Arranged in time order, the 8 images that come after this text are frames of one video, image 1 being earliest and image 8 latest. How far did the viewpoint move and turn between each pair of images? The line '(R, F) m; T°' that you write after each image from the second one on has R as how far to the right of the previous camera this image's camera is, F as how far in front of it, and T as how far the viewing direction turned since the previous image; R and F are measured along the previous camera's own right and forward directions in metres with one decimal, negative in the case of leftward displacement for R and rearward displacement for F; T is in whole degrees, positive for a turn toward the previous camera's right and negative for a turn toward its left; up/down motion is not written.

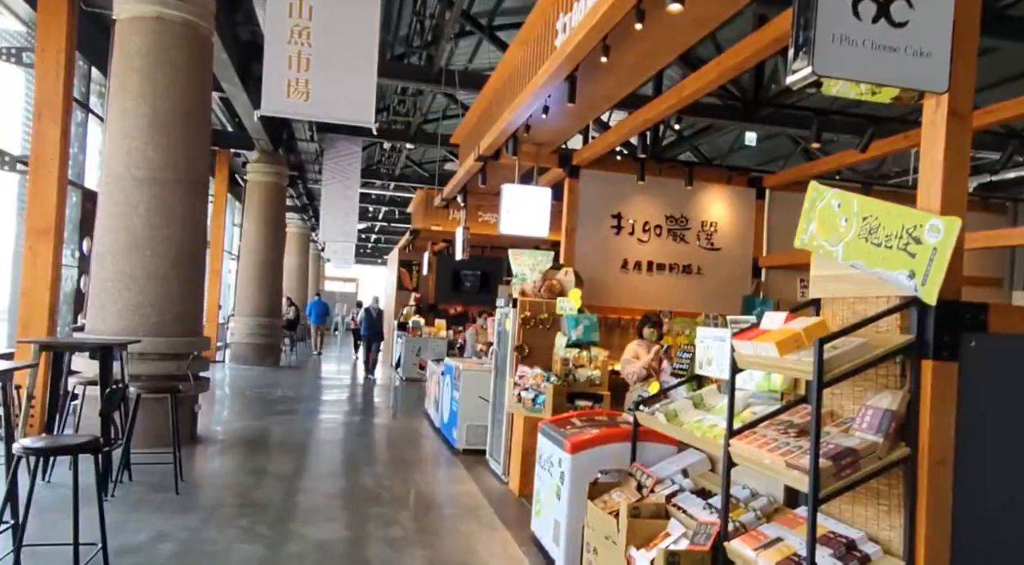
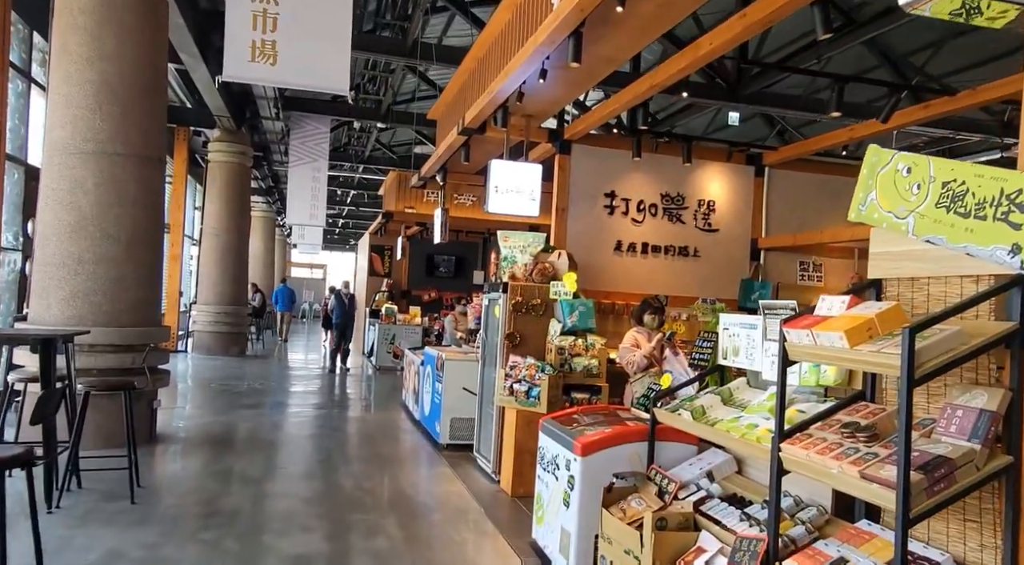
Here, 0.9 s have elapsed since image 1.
(-0.1, +0.4) m; +2°
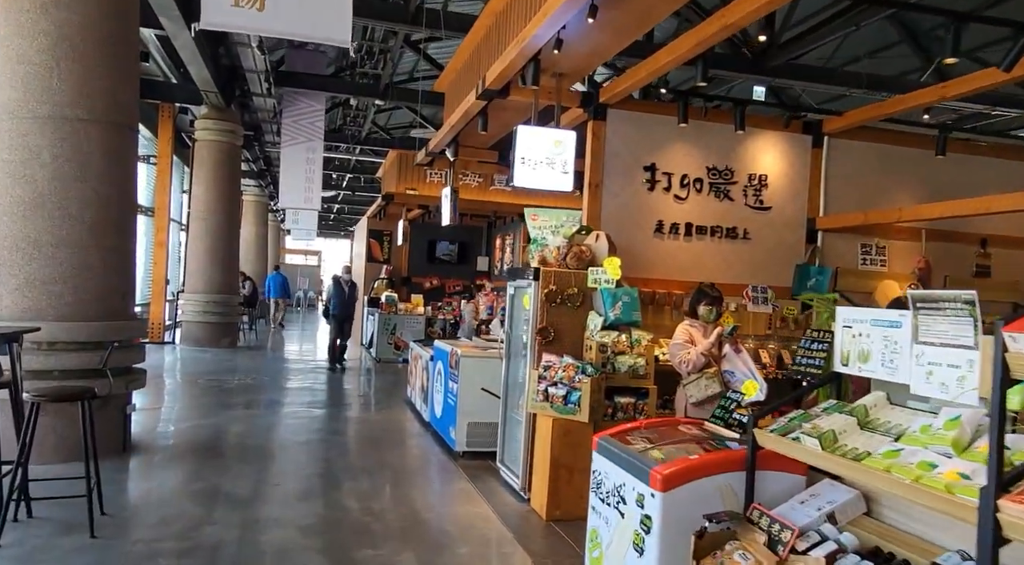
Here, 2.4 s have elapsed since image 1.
(-0.2, +0.7) m; 0°
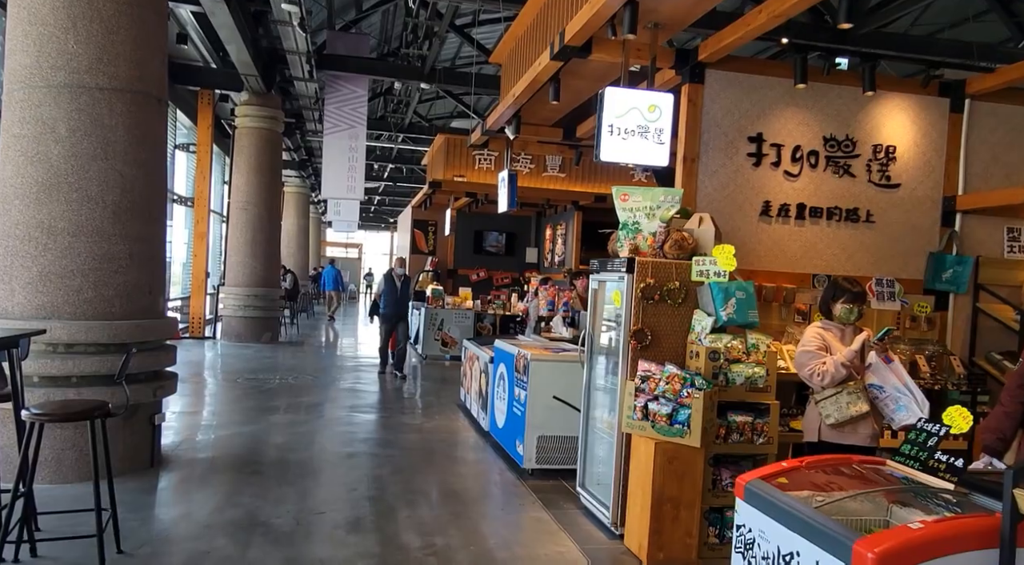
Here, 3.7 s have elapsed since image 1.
(-0.3, +0.7) m; -3°
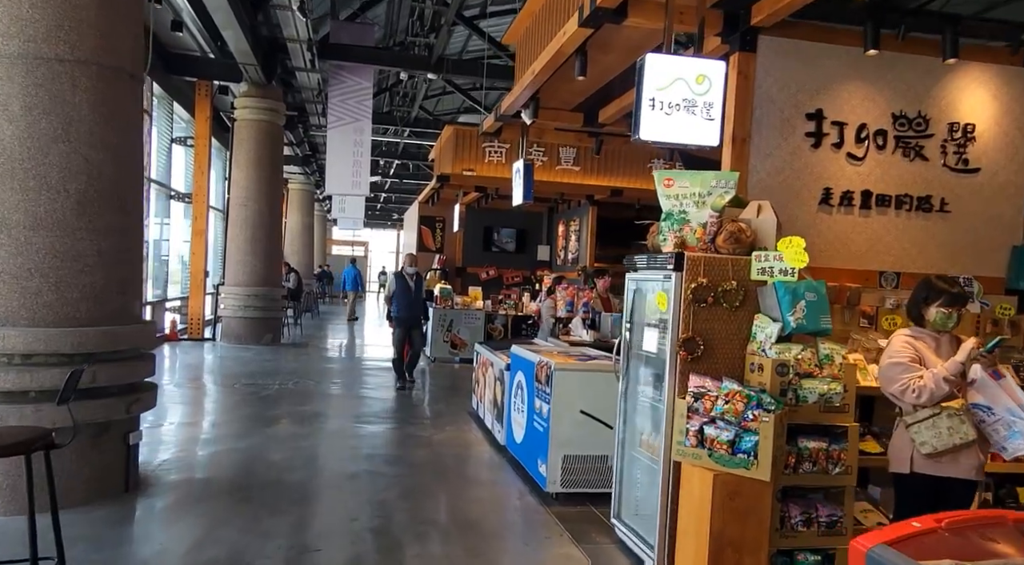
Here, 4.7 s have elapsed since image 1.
(-0.1, +0.6) m; 0°
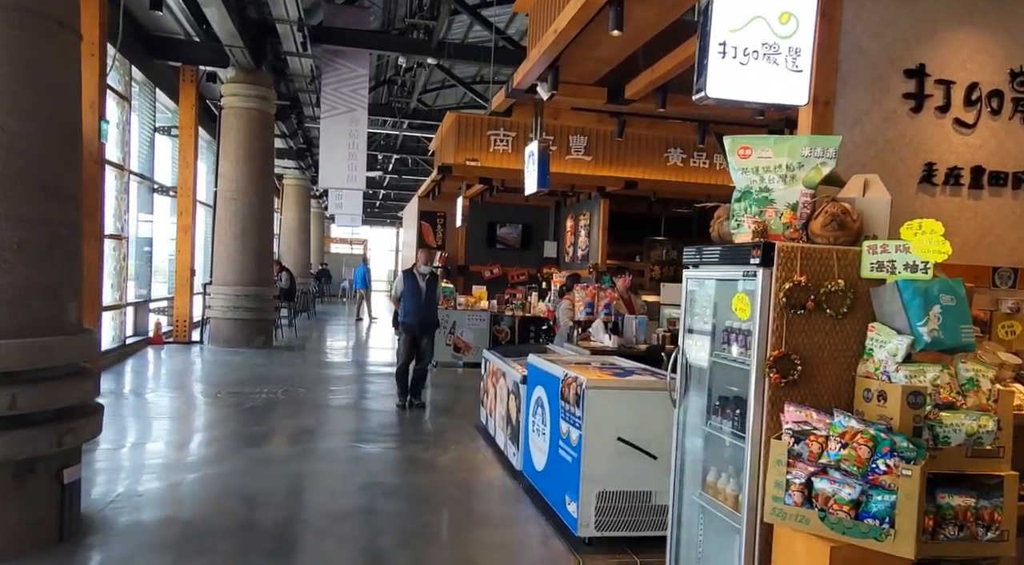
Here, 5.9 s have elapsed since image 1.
(-0.1, +0.8) m; 0°
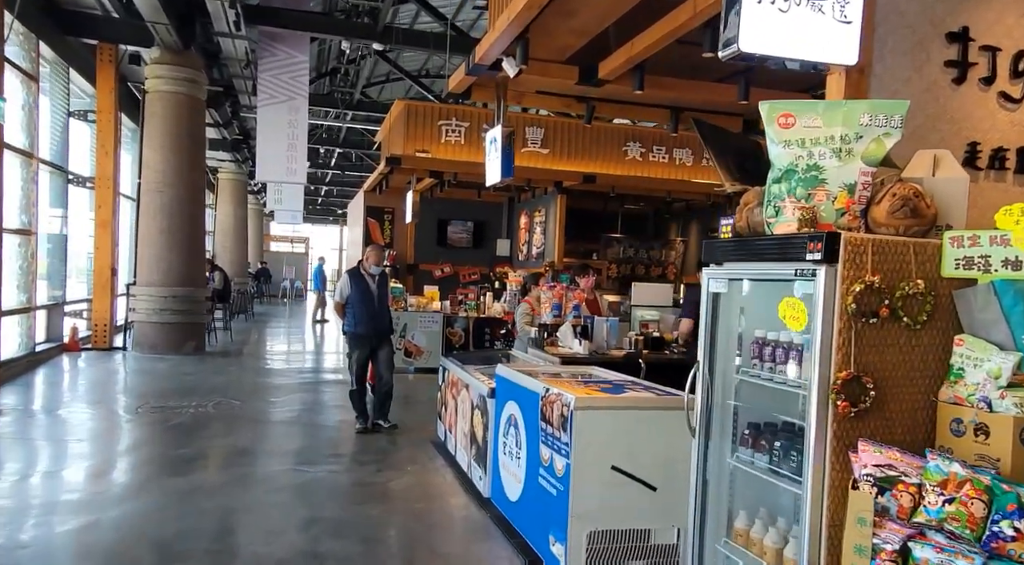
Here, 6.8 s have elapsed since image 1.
(-0.1, +0.6) m; +4°
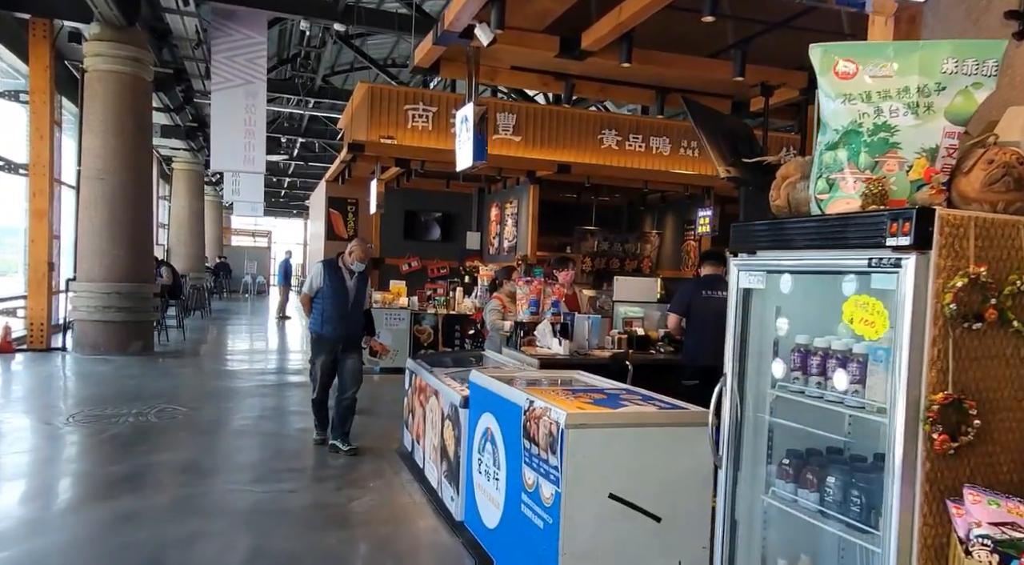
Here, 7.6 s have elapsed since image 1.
(0.0, +0.5) m; +2°
